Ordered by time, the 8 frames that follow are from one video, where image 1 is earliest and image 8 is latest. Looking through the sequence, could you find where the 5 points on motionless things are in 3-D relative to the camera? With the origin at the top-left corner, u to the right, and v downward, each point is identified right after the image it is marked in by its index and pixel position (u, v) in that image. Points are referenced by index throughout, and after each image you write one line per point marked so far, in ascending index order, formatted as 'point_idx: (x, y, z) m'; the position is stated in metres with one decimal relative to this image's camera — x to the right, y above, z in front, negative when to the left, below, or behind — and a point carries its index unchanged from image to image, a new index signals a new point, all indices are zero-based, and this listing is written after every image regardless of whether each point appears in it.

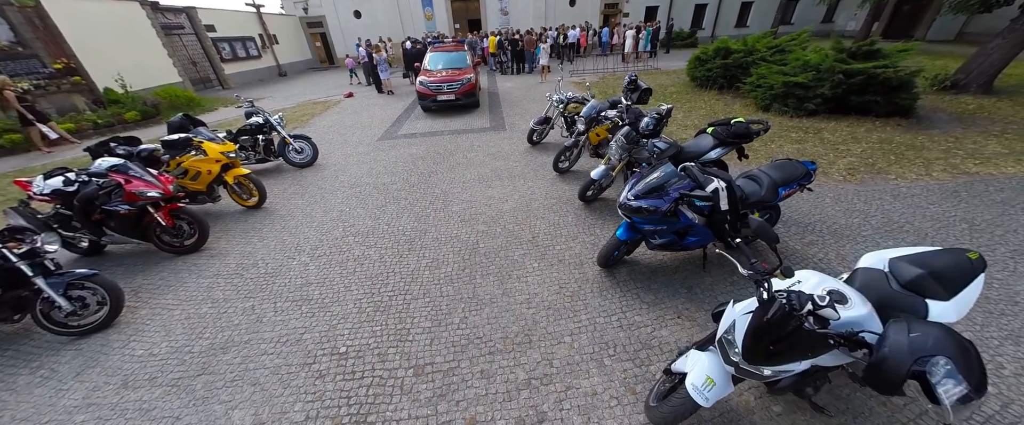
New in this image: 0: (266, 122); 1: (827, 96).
0: (-4.4, +1.6, +6.1) m
1: (+6.5, +2.4, +6.9) m
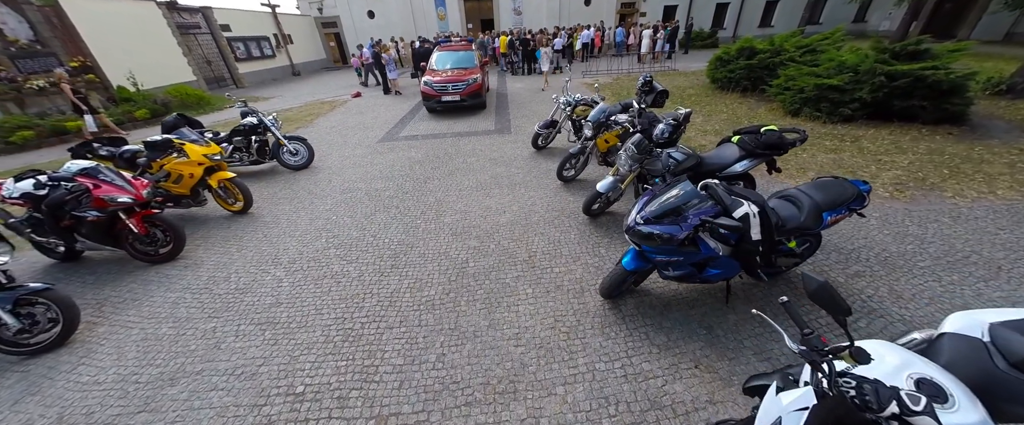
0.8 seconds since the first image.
0: (-4.4, +1.6, +5.8) m
1: (+6.6, +2.1, +6.3) m
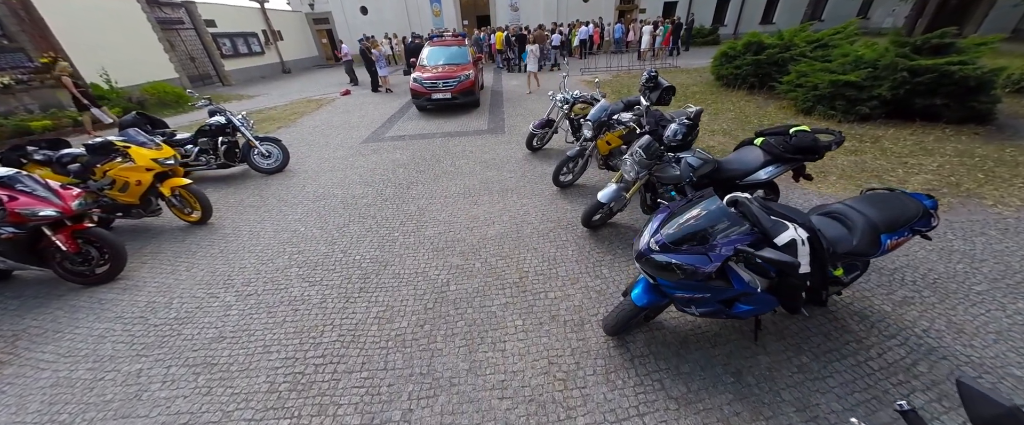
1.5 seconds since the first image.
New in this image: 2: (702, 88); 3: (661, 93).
0: (-4.5, +1.4, +5.3) m
1: (+6.5, +2.0, +5.8) m
2: (+5.3, +3.4, +9.3) m
3: (+2.2, +1.8, +5.0) m
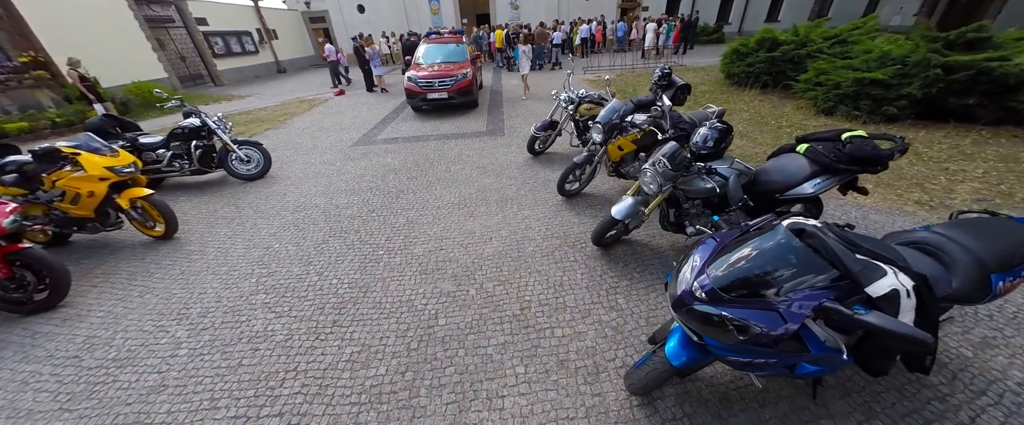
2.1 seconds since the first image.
0: (-4.5, +1.3, +4.9) m
1: (+6.5, +1.9, +5.4) m
2: (+5.3, +3.3, +8.8) m
3: (+2.2, +1.7, +4.6) m
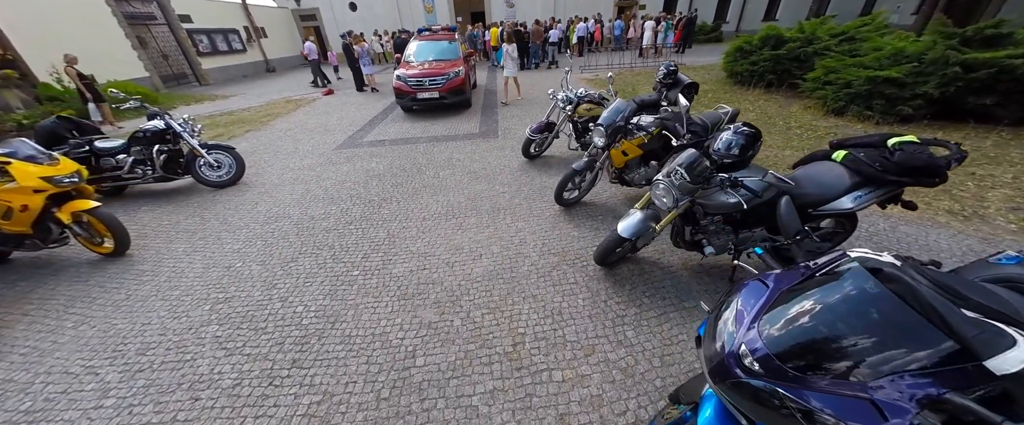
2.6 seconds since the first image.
0: (-4.6, +1.1, +4.5) m
1: (+6.4, +1.8, +5.1) m
2: (+5.1, +3.2, +8.5) m
3: (+2.1, +1.5, +4.2) m
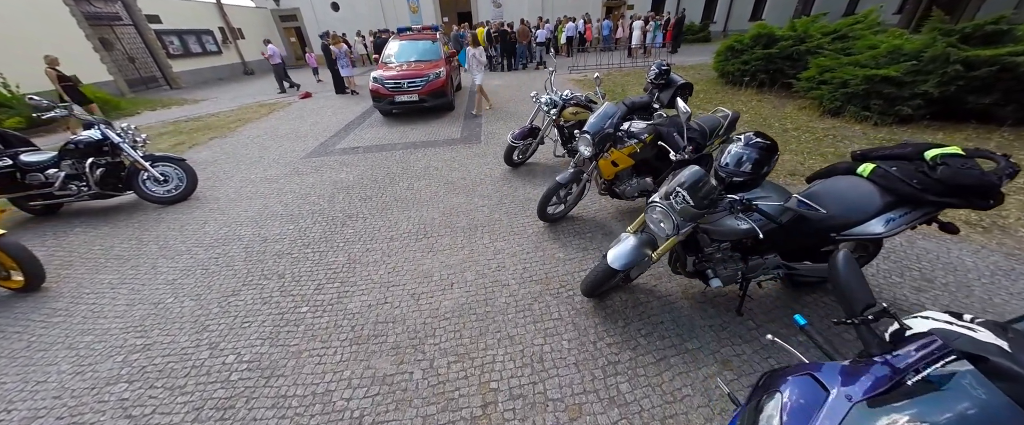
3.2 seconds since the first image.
0: (-4.8, +0.9, +4.0) m
1: (+6.1, +1.7, +4.9) m
2: (+4.7, +3.1, +8.3) m
3: (+1.9, +1.4, +3.9) m
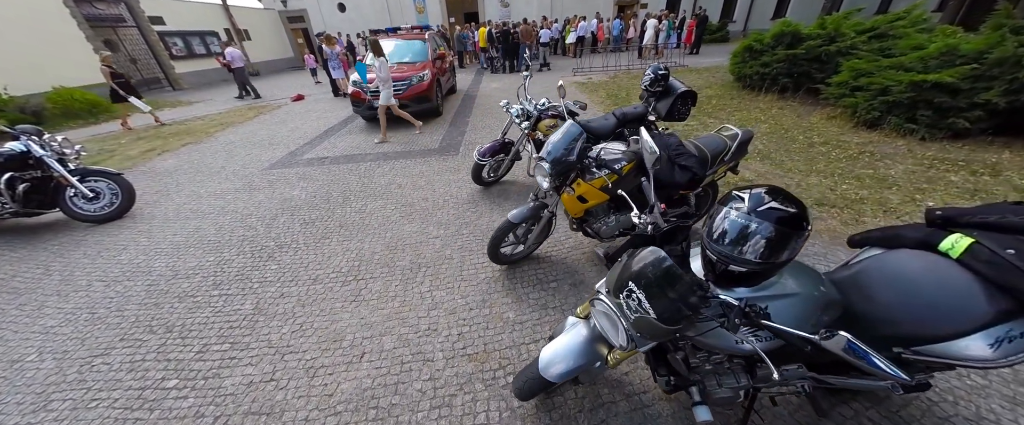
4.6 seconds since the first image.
0: (-5.2, +0.7, +3.6) m
1: (+5.8, +1.3, +4.0) m
2: (+4.6, +2.7, +7.5) m
3: (+1.5, +1.1, +3.2) m
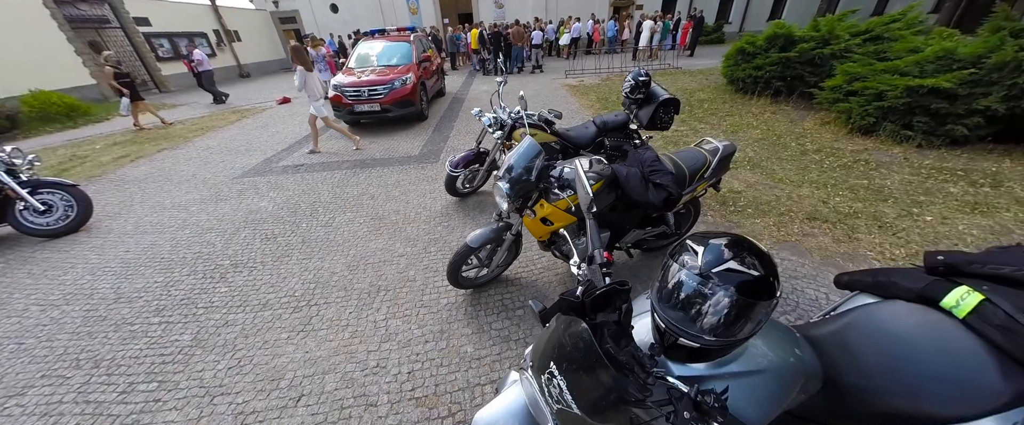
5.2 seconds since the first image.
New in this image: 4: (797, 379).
0: (-5.4, +0.5, +3.3) m
1: (+5.6, +1.2, +3.9) m
2: (+4.3, +2.6, +7.3) m
3: (+1.3, +0.9, +3.0) m
4: (+0.8, -0.4, +0.9) m
